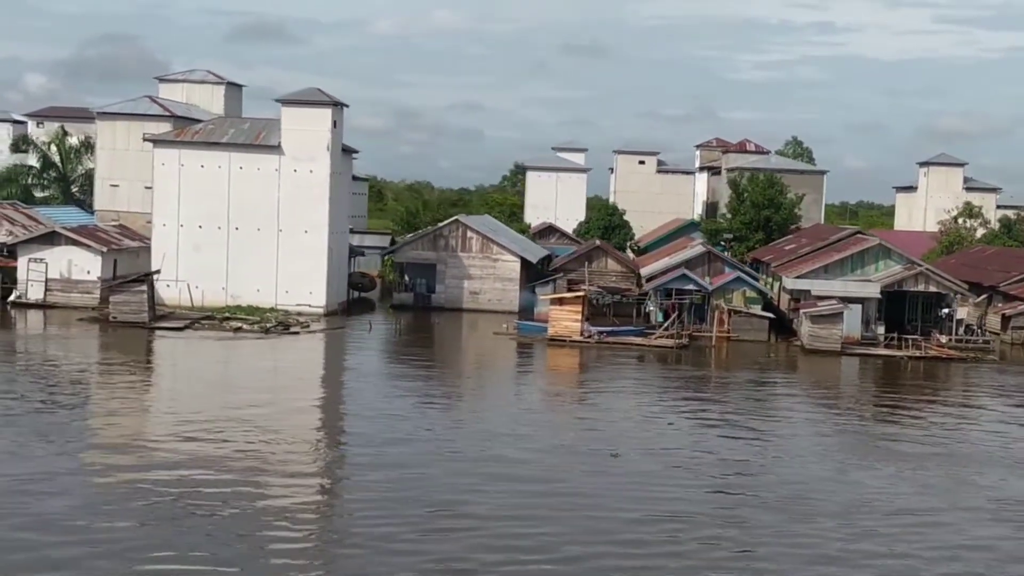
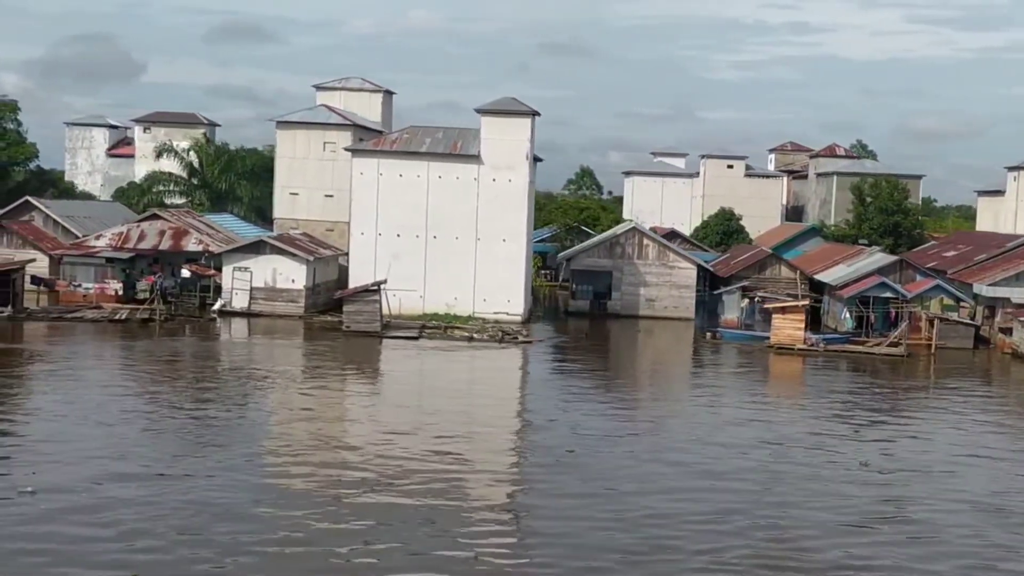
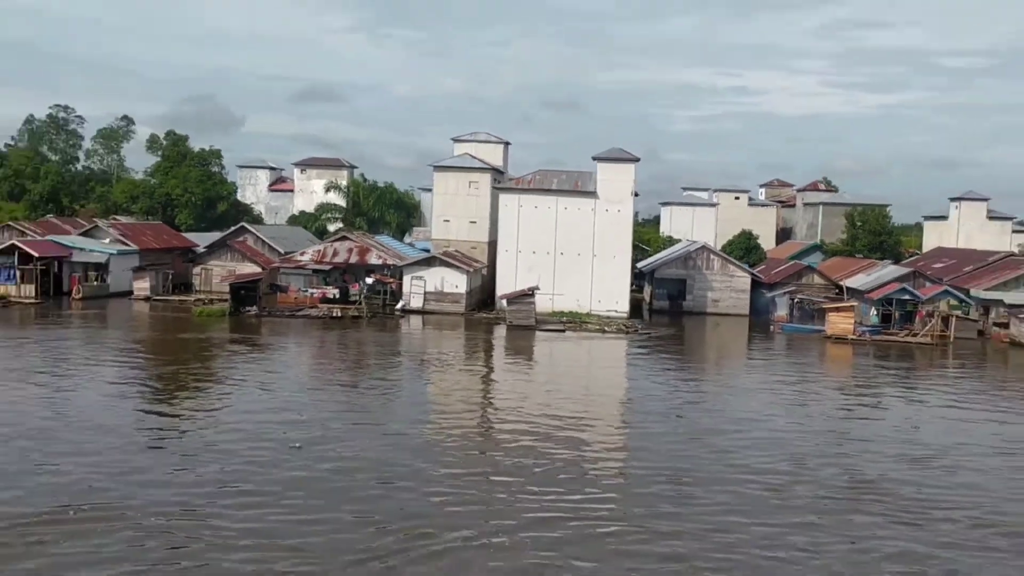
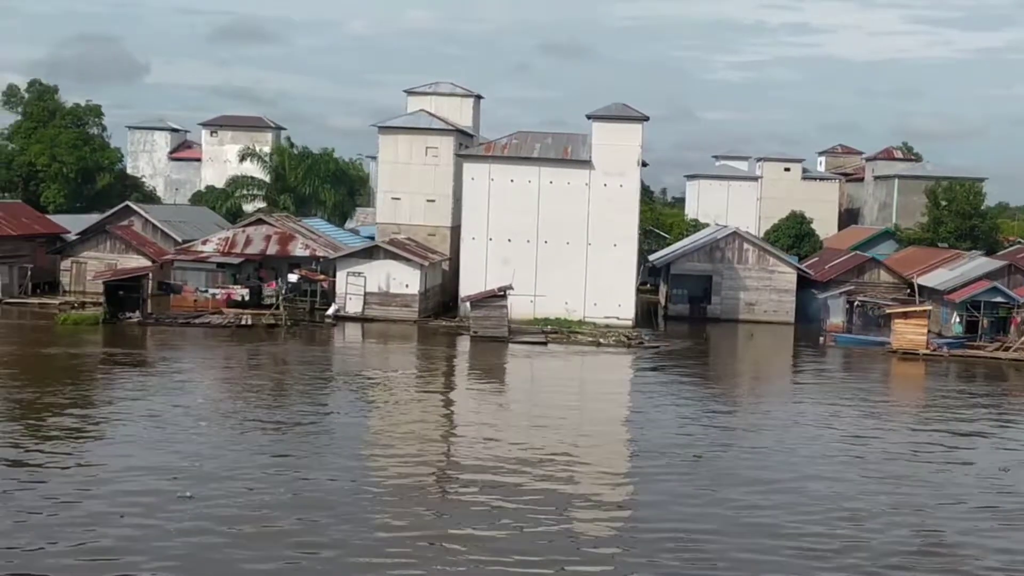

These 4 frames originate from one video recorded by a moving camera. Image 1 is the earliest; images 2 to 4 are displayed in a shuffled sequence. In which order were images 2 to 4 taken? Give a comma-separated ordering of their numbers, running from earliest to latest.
2, 4, 3
